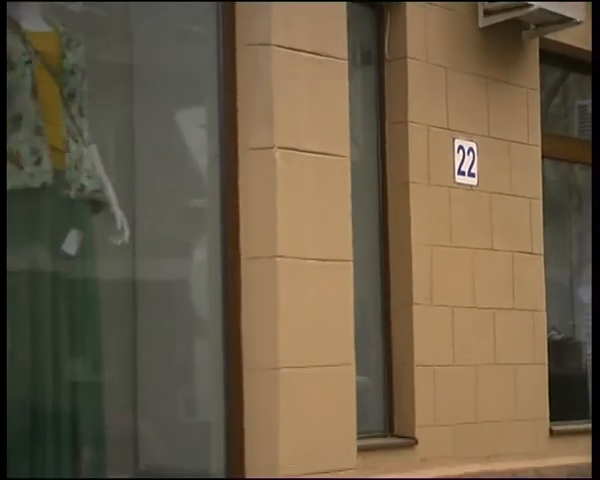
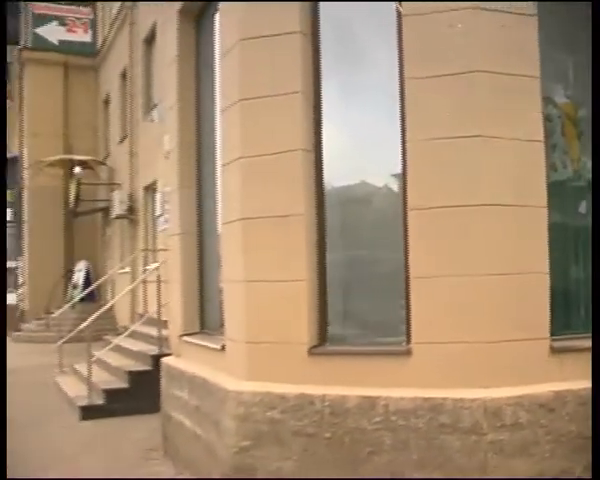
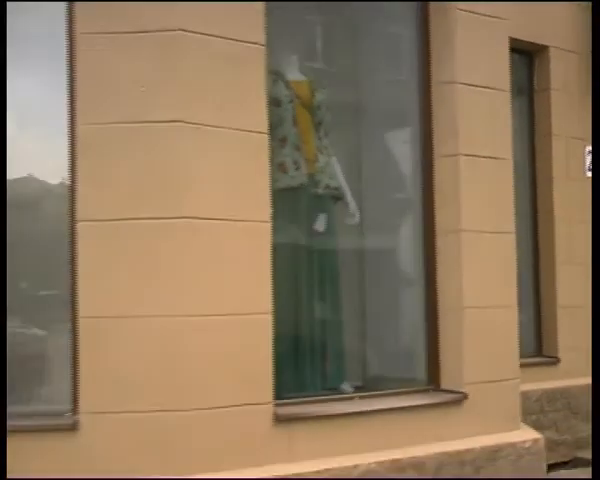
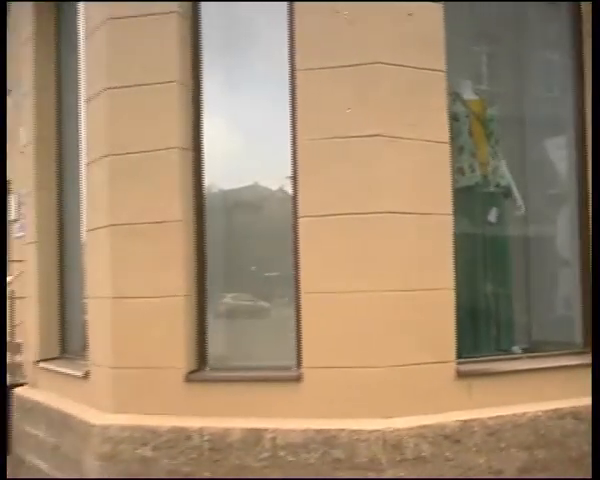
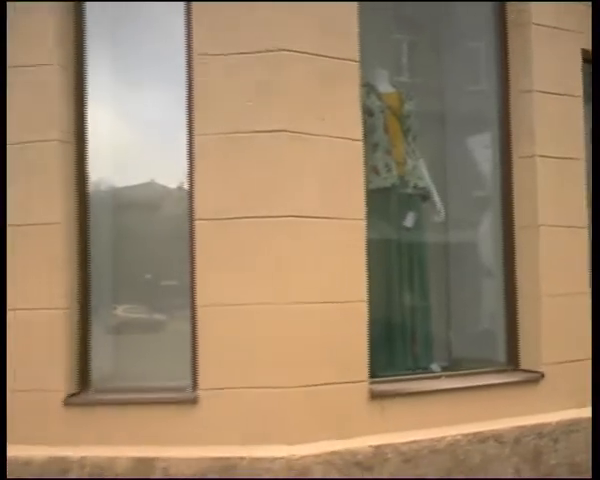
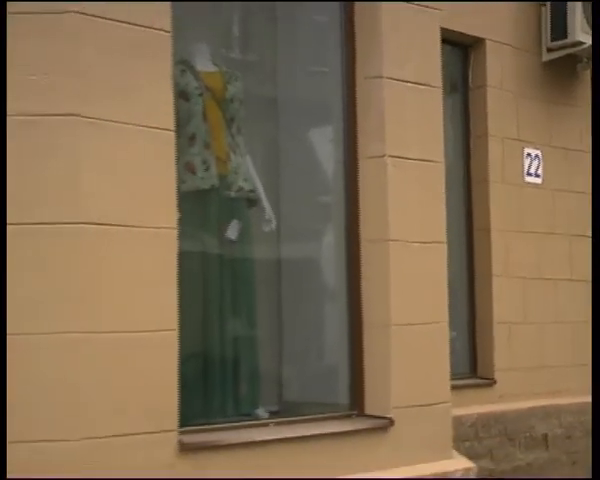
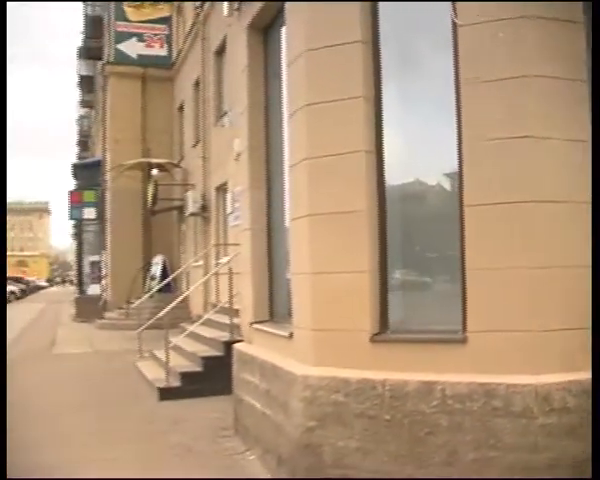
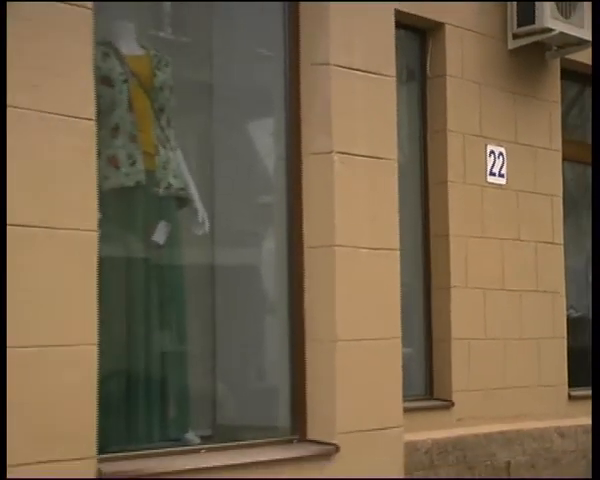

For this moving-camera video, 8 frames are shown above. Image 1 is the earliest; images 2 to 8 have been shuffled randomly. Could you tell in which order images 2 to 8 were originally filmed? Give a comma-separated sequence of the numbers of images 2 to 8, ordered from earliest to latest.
8, 6, 3, 5, 4, 2, 7
